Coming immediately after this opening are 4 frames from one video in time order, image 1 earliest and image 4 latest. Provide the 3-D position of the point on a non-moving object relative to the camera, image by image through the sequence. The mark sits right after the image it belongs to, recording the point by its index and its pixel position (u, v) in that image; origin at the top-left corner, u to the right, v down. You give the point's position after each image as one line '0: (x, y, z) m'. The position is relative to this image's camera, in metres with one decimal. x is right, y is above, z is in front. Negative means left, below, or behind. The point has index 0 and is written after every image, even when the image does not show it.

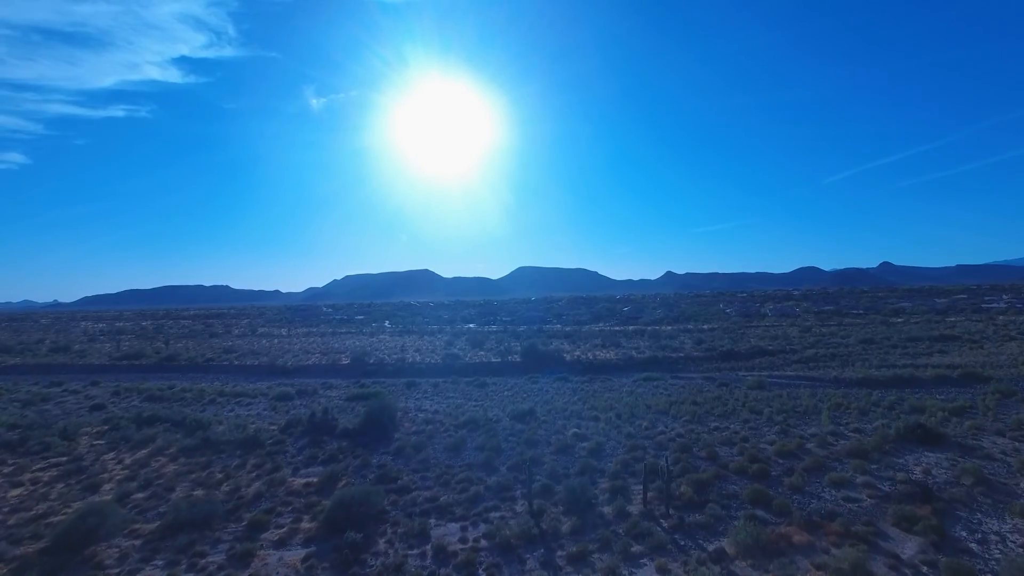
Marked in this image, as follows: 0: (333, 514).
0: (-3.9, -4.9, +14.7) m
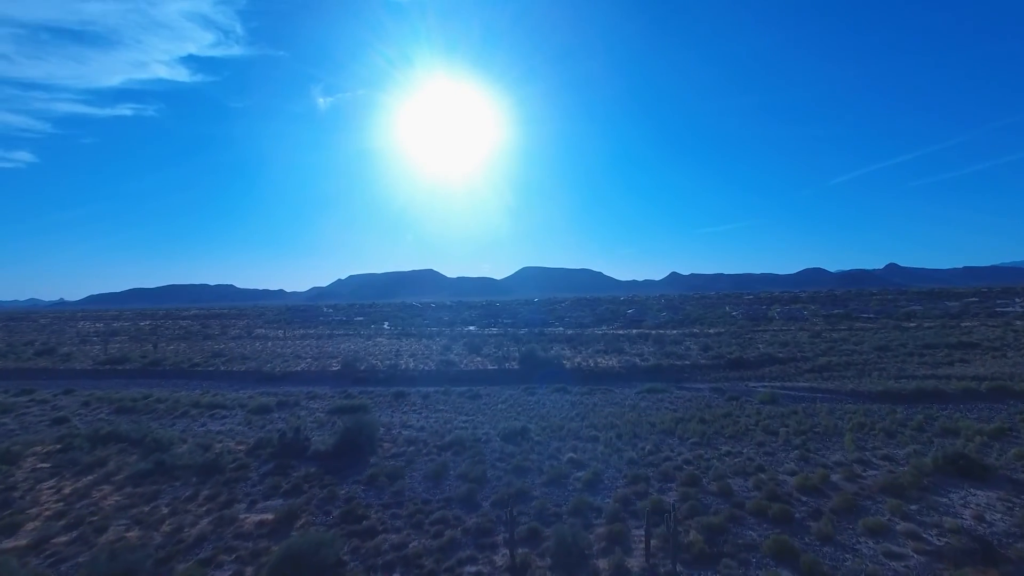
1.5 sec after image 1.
0: (-4.3, -5.1, +12.4) m
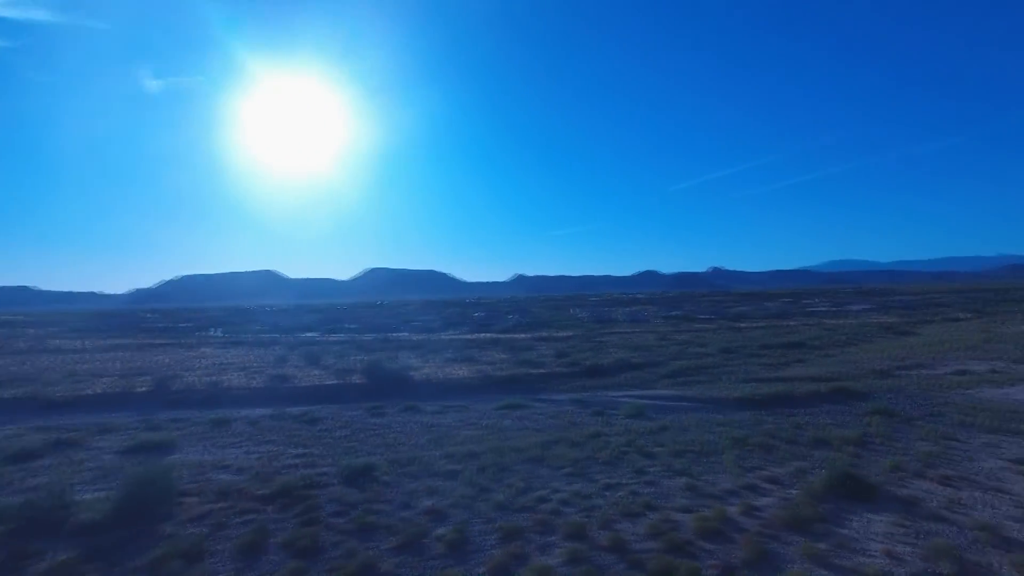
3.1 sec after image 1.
0: (-6.2, -5.4, +7.5) m
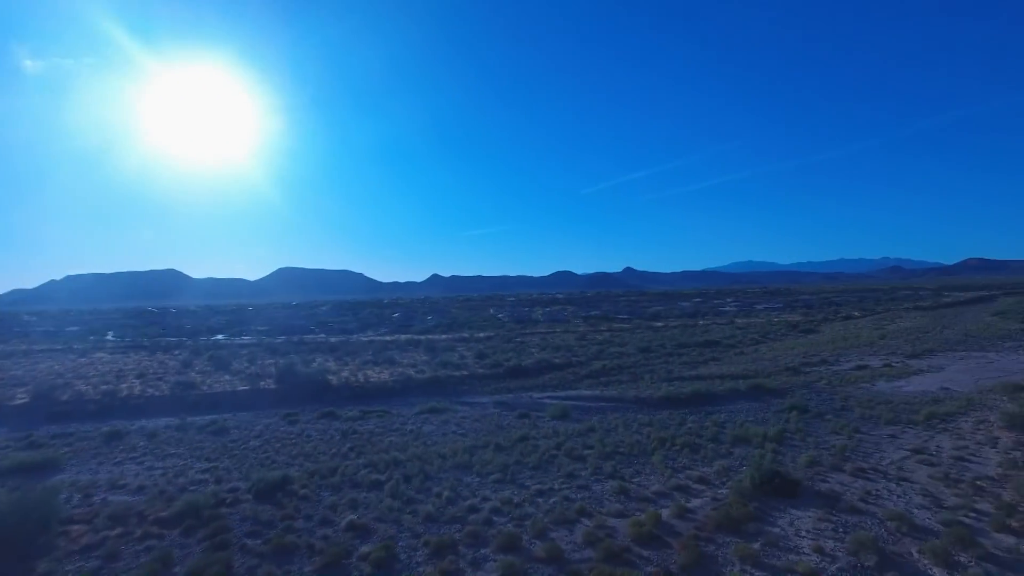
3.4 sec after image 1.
0: (-6.7, -5.4, +6.1) m
